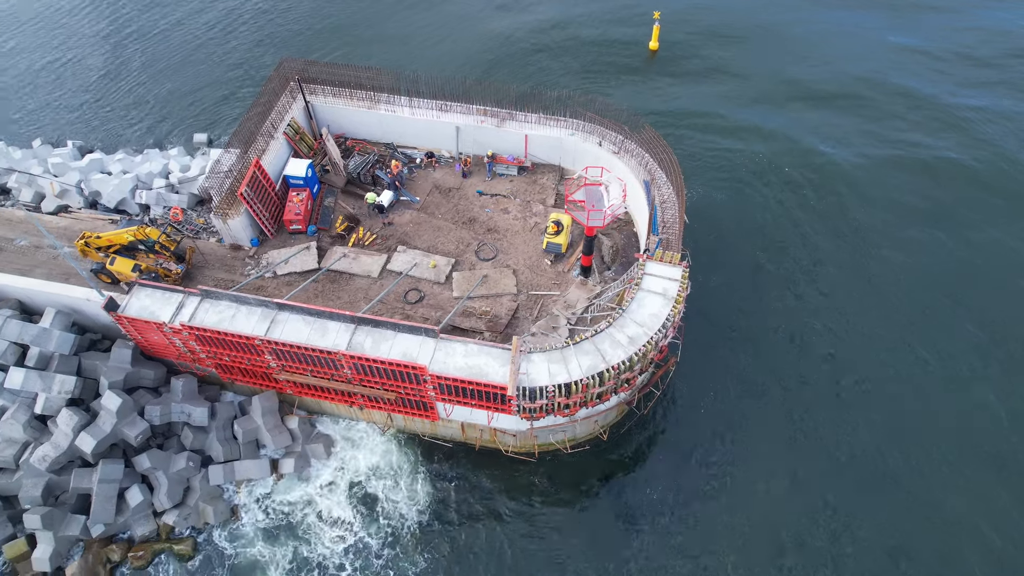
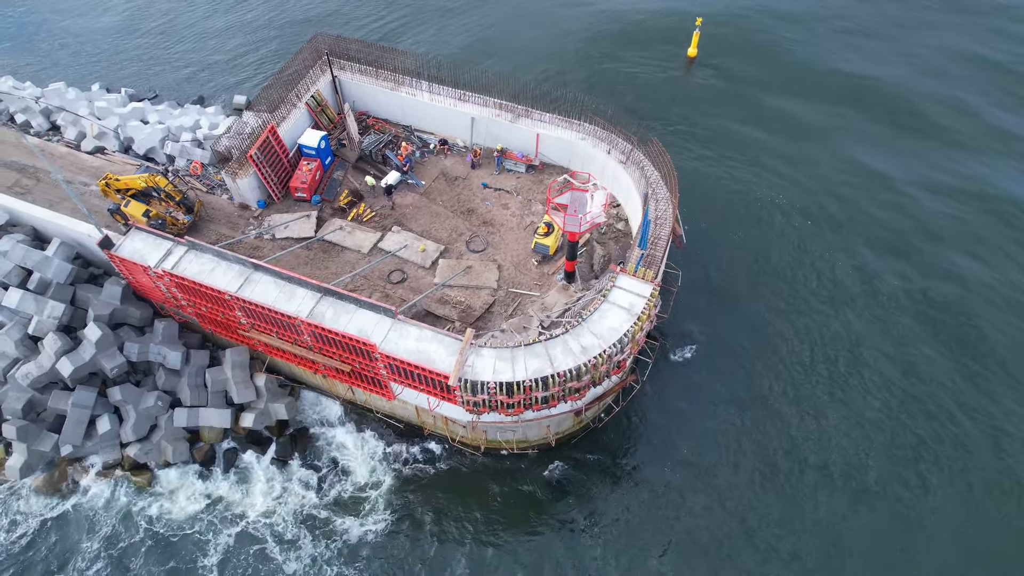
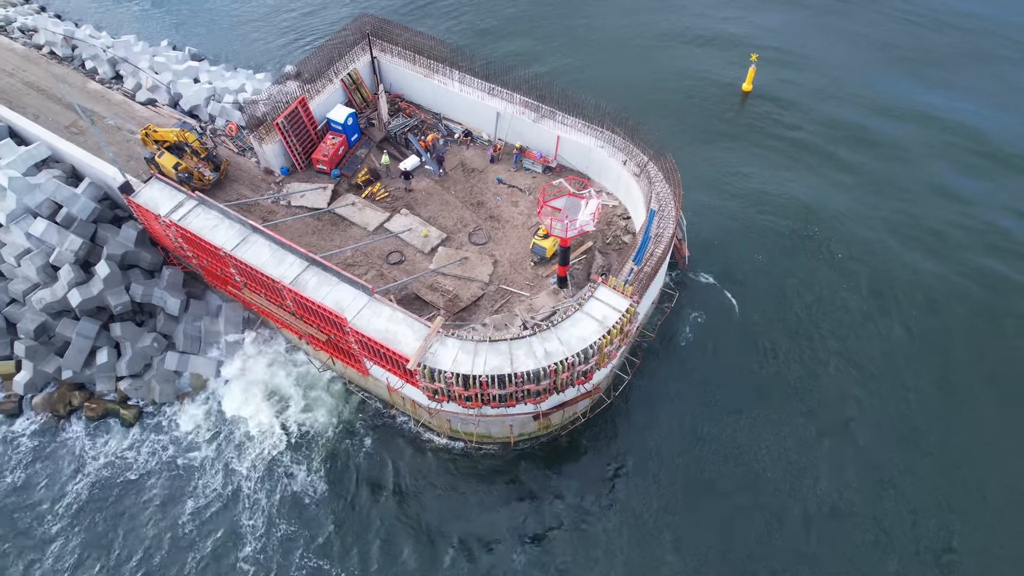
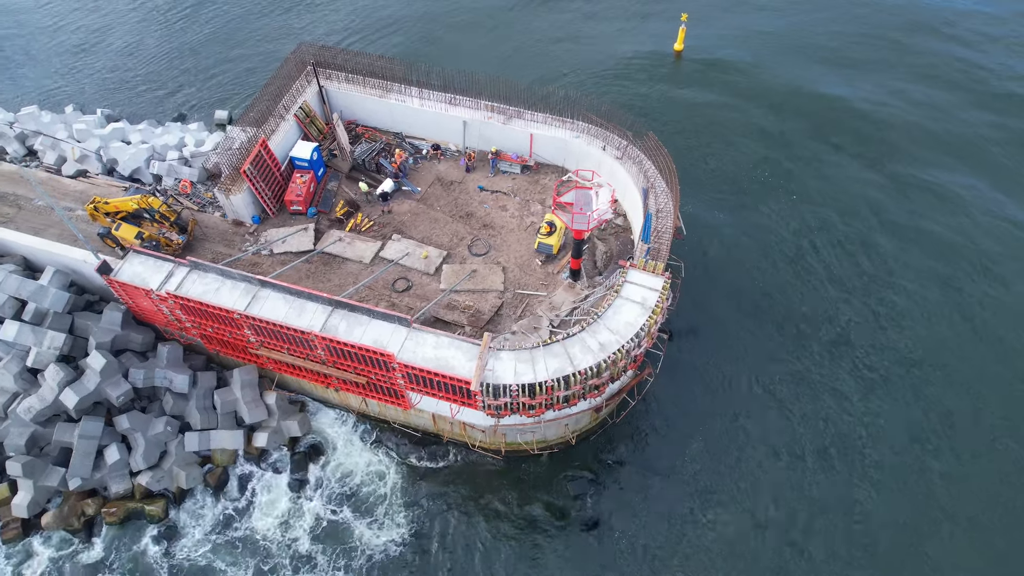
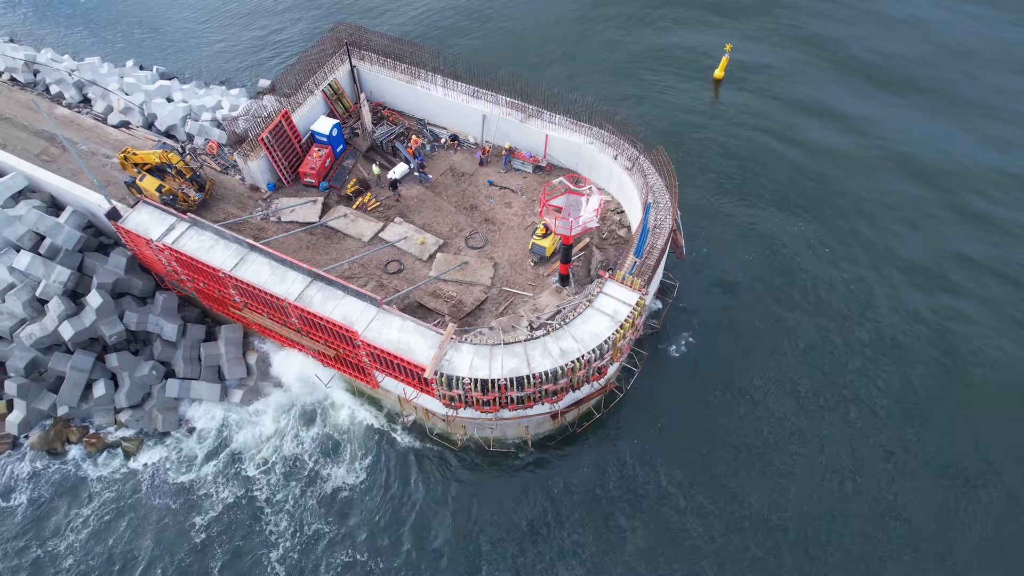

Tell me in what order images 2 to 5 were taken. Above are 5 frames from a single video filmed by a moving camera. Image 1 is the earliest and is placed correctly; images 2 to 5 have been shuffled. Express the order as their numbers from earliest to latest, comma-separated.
4, 2, 5, 3
